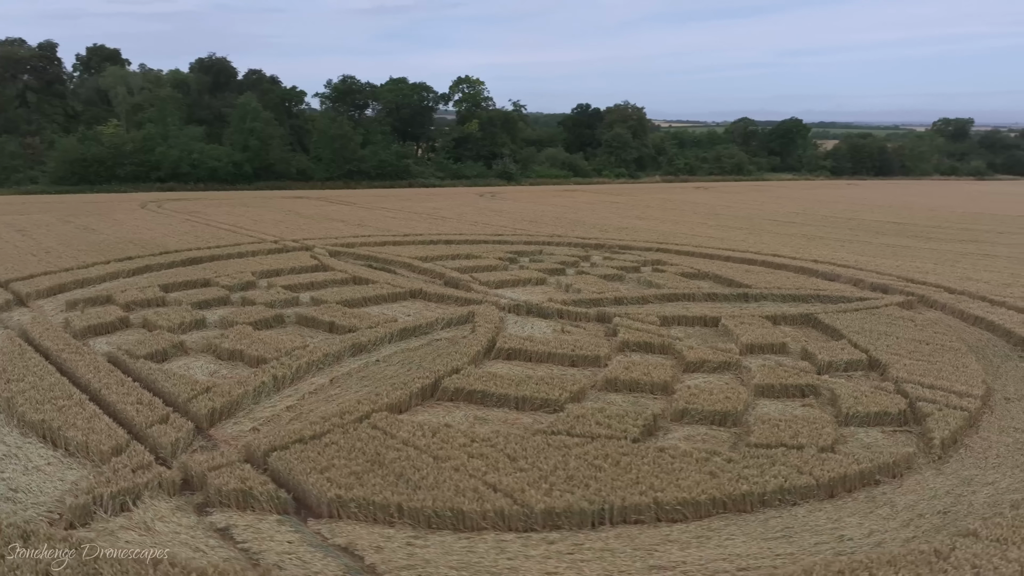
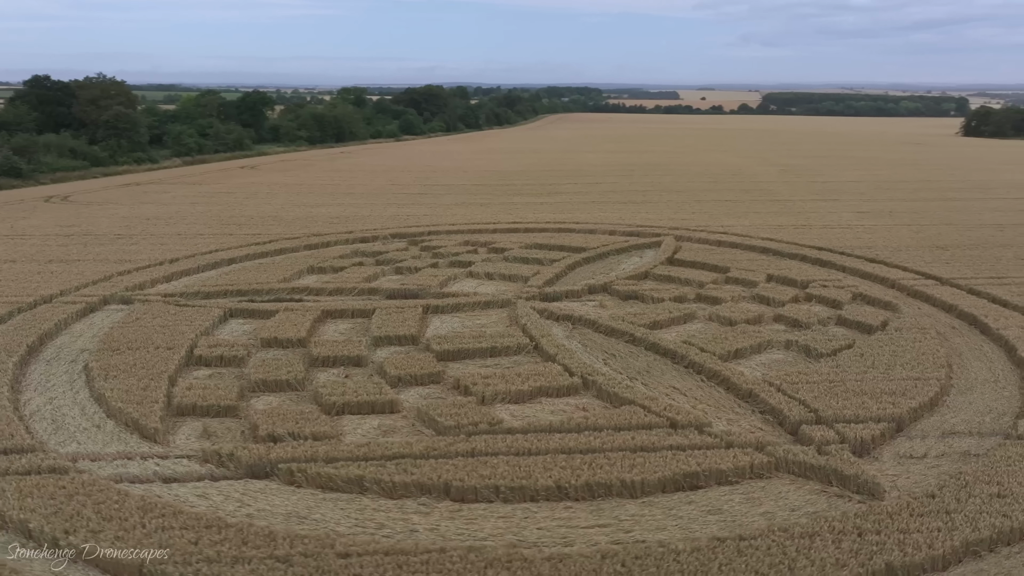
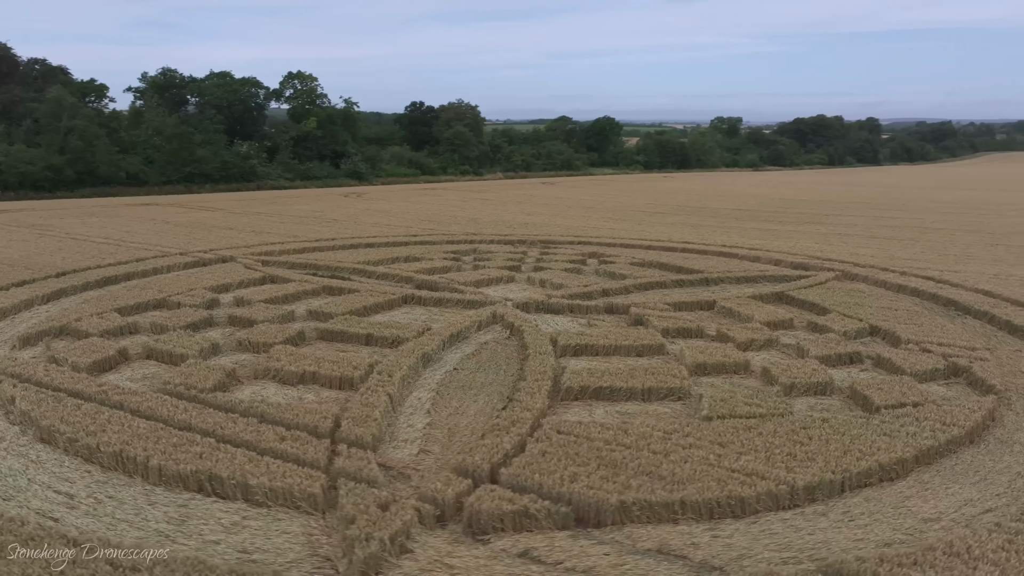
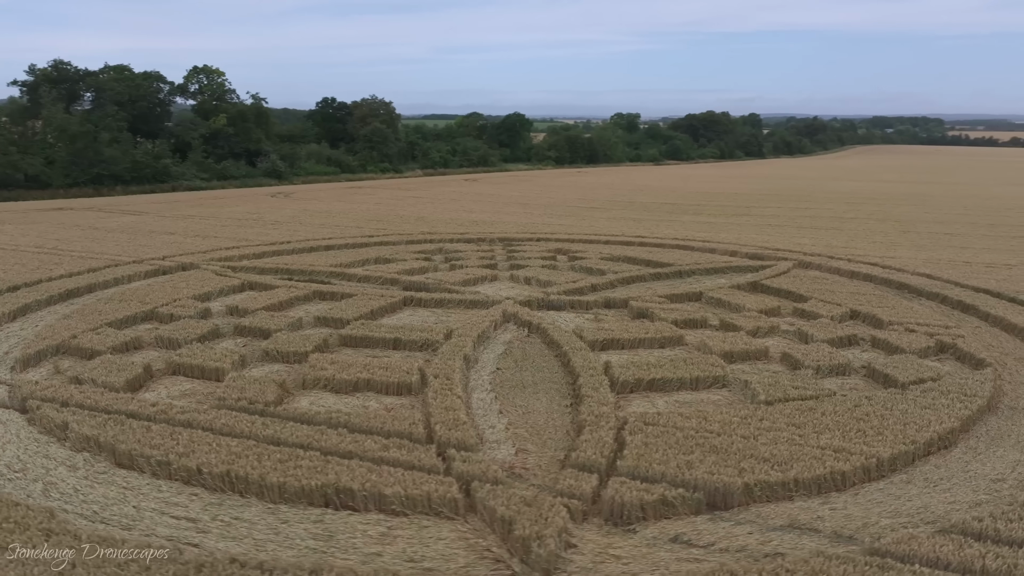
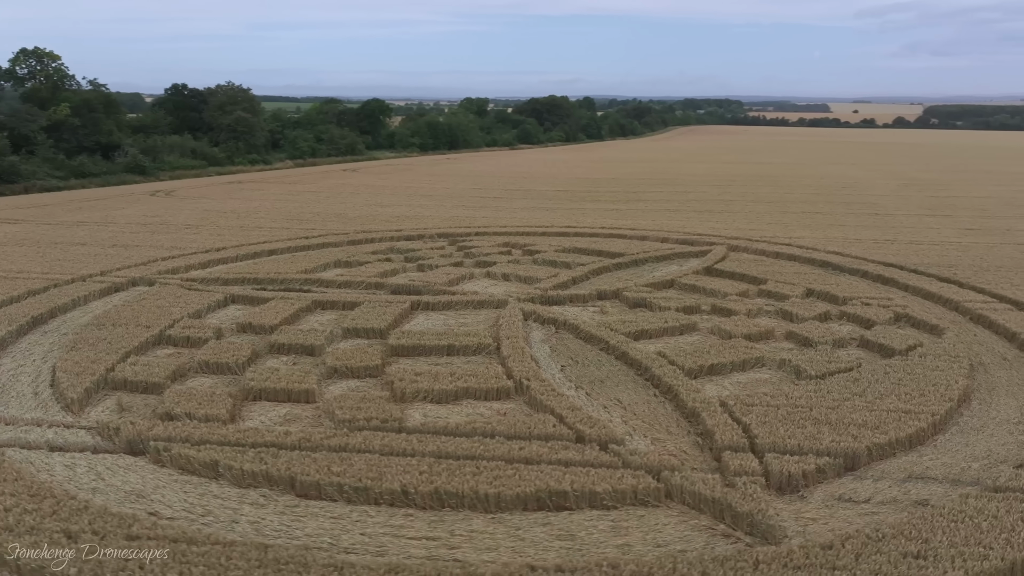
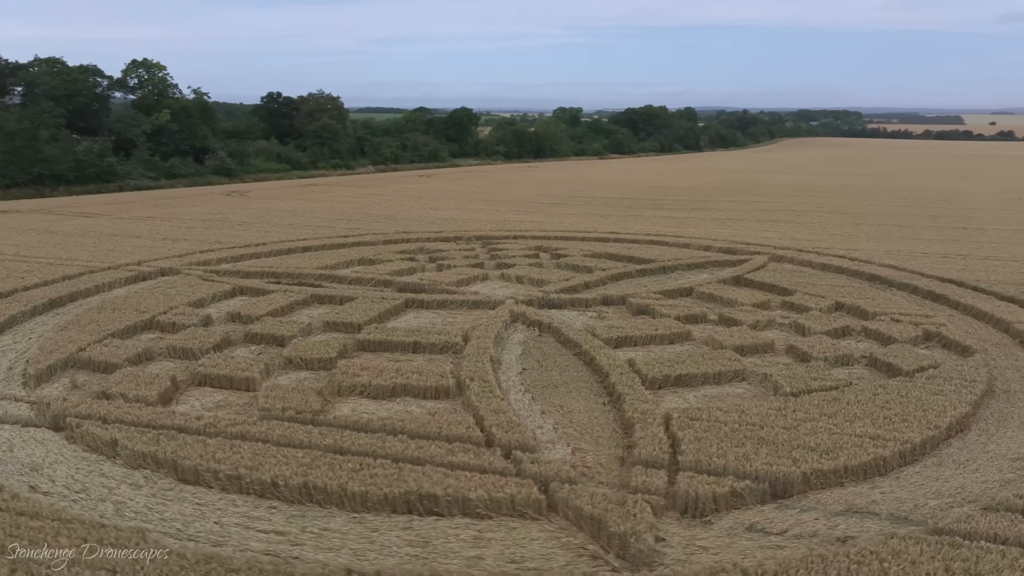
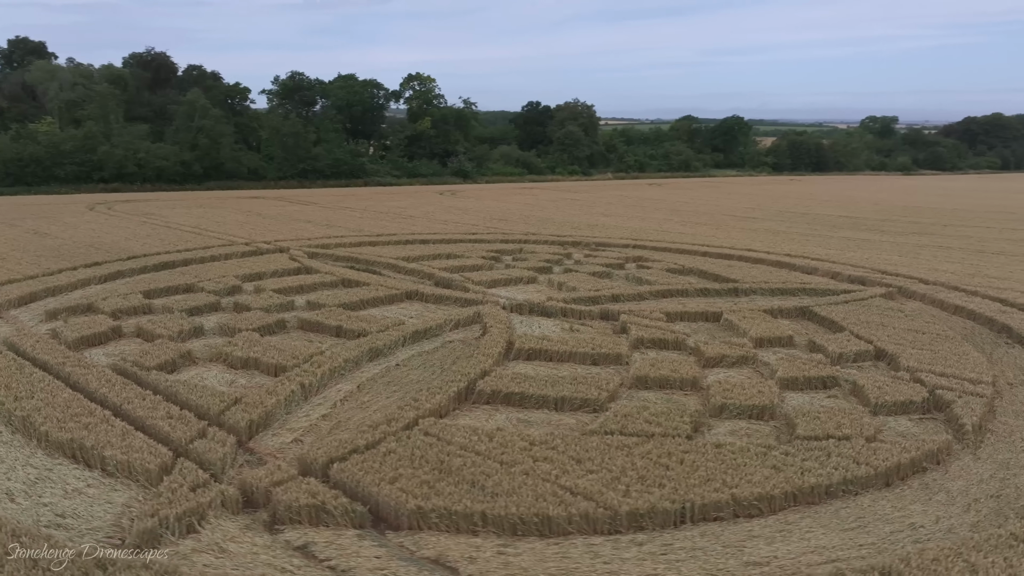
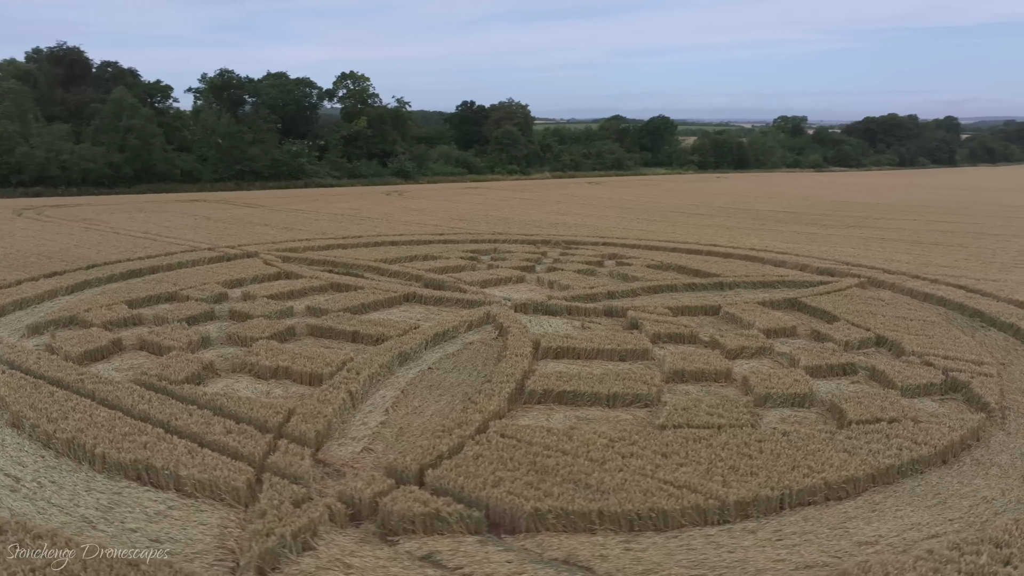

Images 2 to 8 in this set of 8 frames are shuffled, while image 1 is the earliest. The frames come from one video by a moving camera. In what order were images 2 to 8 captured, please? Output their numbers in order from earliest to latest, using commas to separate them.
7, 8, 3, 4, 6, 5, 2
